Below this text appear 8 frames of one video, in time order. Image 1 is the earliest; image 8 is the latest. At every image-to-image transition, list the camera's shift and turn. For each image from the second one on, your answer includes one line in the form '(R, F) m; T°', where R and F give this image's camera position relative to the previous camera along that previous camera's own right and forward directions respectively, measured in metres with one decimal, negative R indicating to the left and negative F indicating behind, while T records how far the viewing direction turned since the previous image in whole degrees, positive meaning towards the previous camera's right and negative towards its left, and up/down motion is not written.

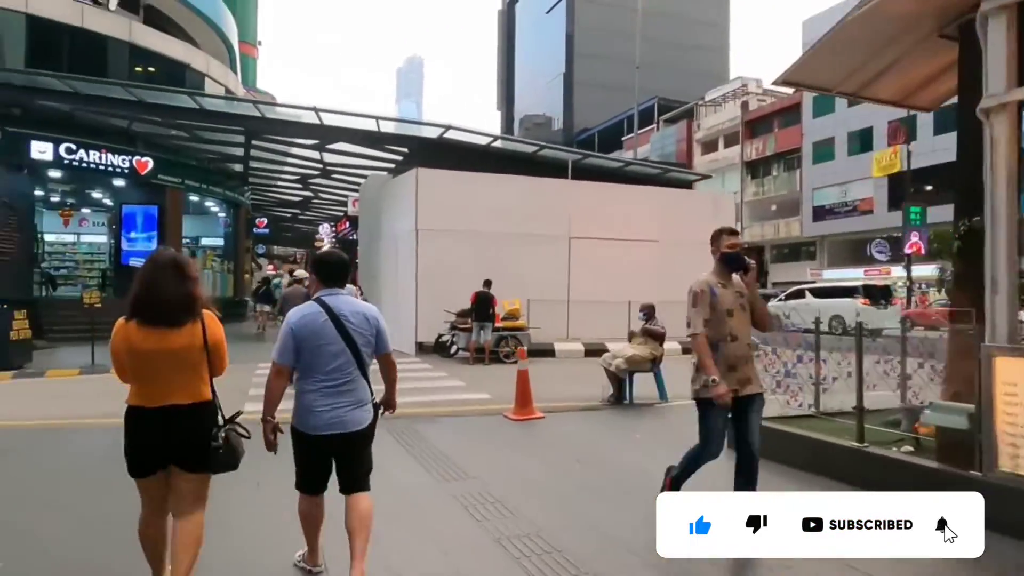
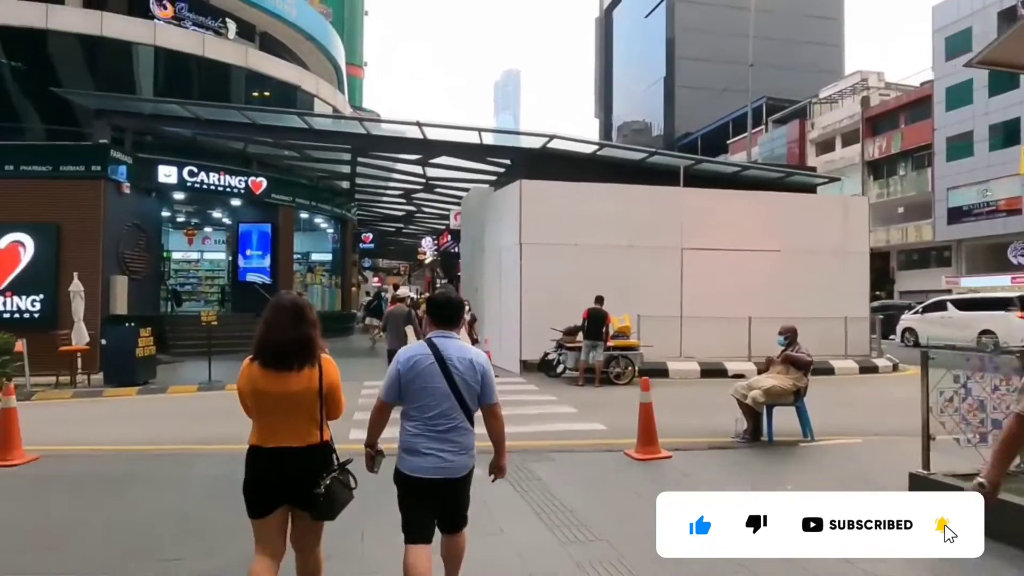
(-0.3, +0.8) m; -8°
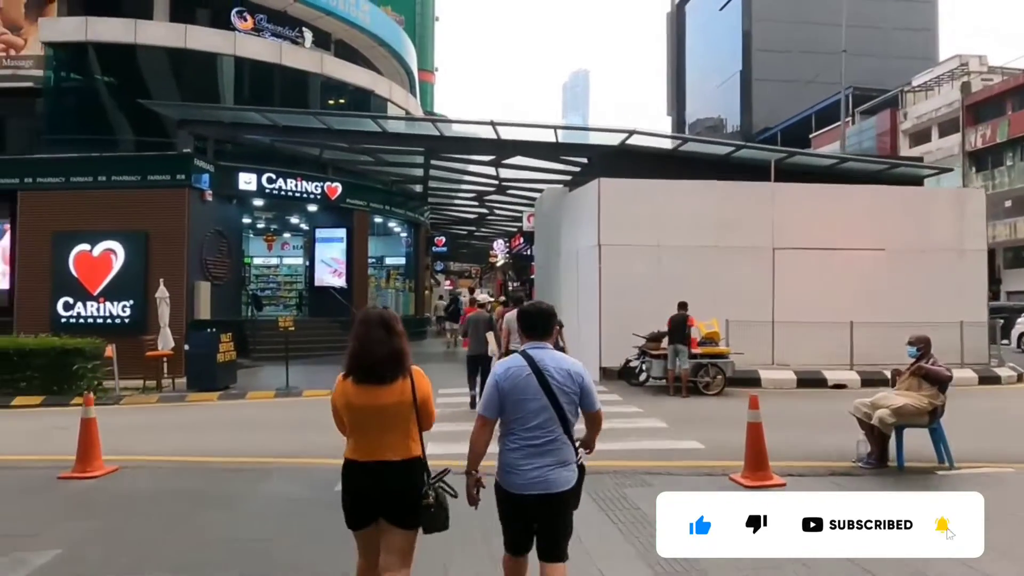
(-0.2, +0.7) m; -6°
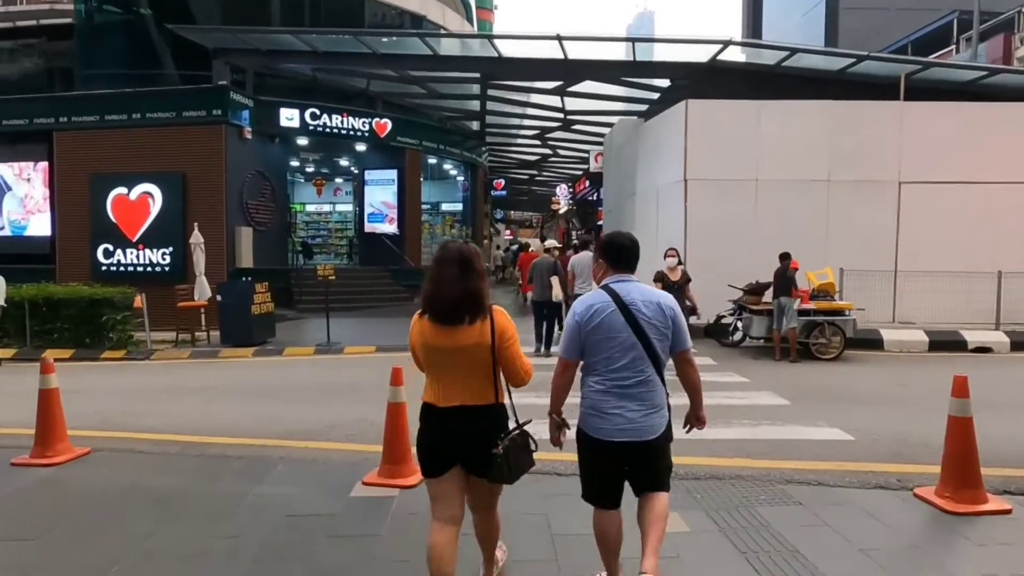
(-0.2, +2.2) m; -5°
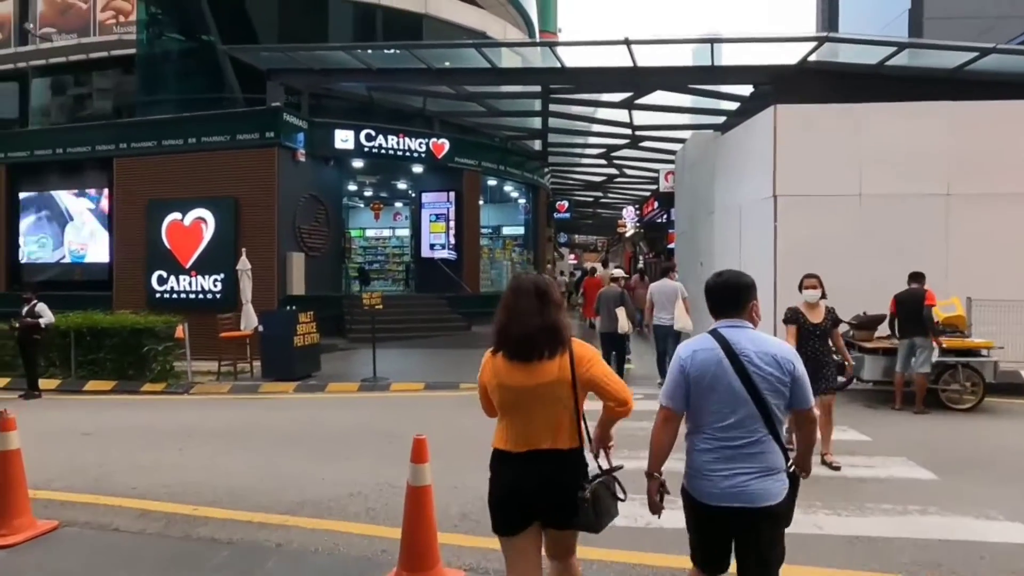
(0.0, +1.4) m; -6°
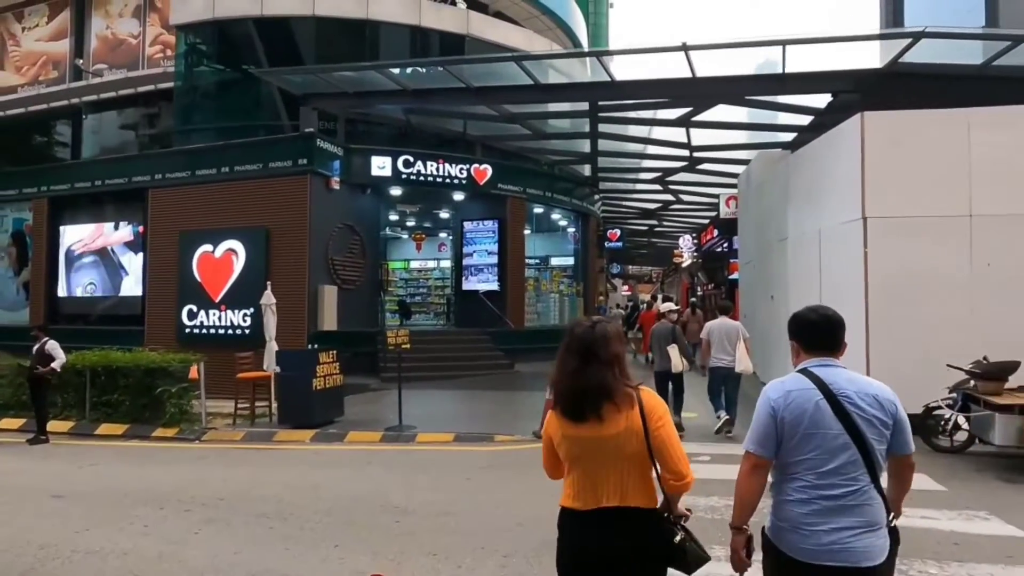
(+0.2, +1.5) m; -5°
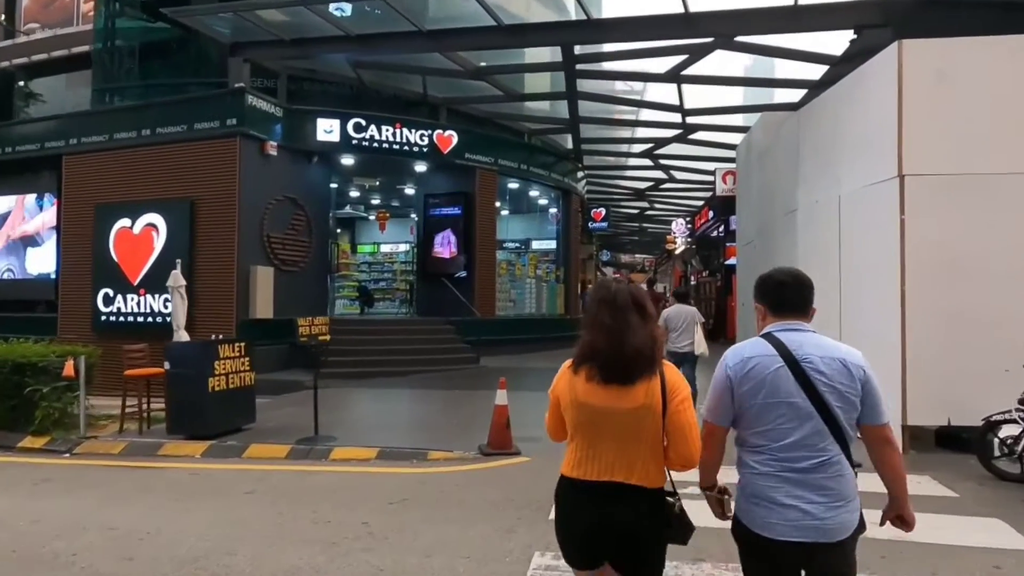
(+0.7, +2.3) m; 0°
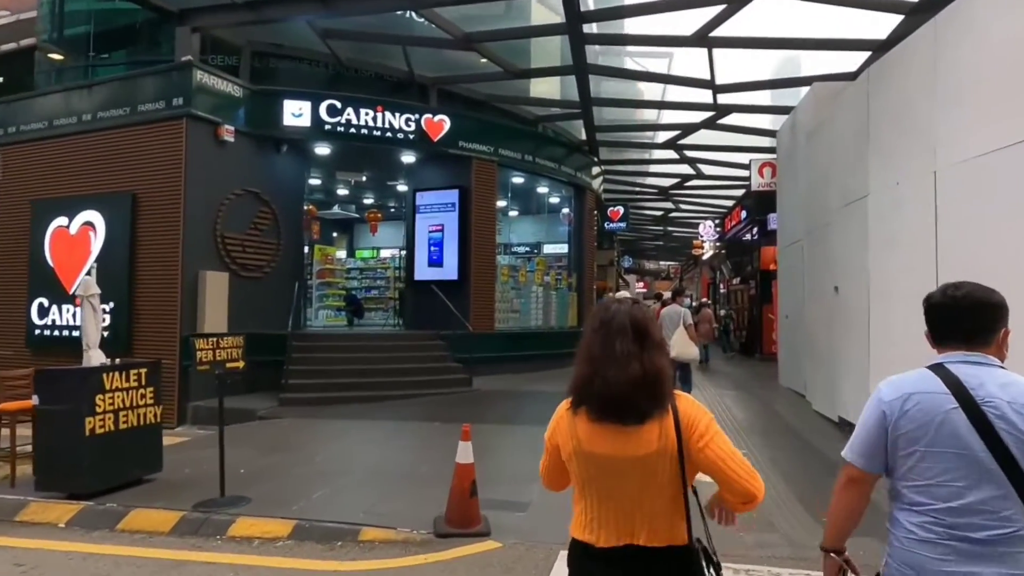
(+0.5, +2.4) m; -2°
